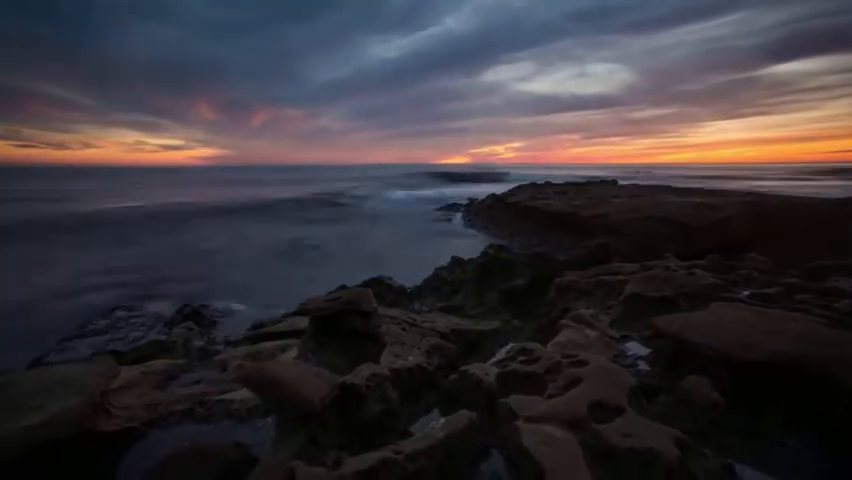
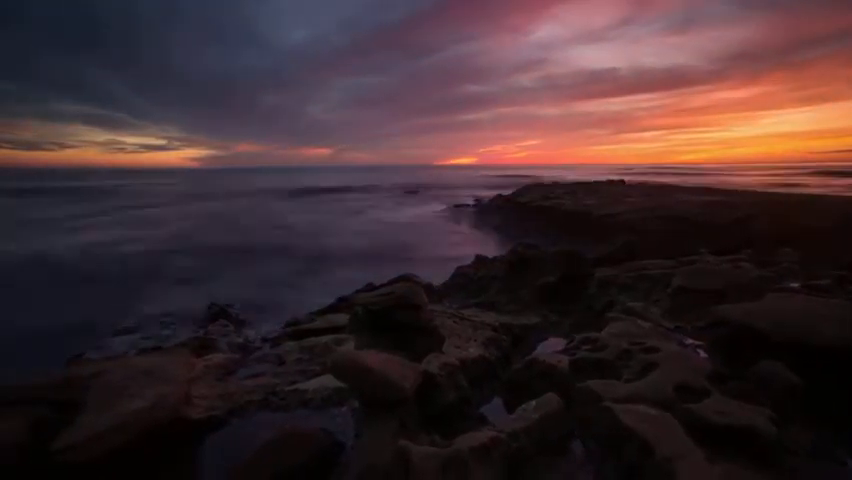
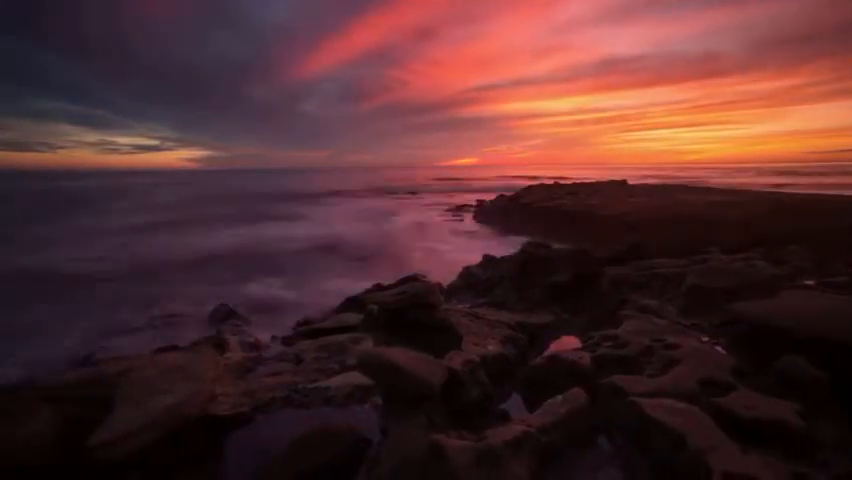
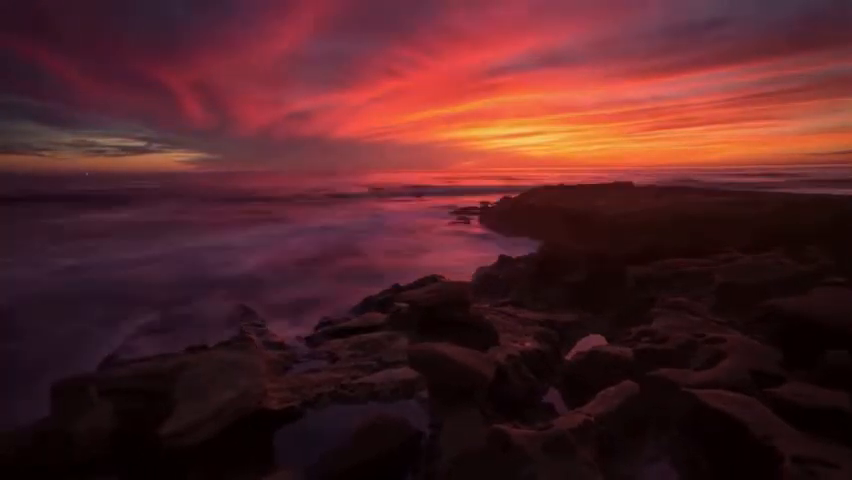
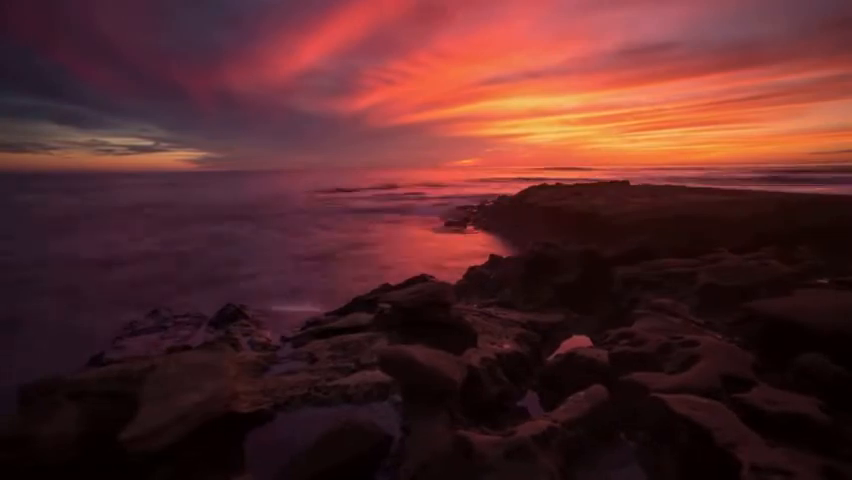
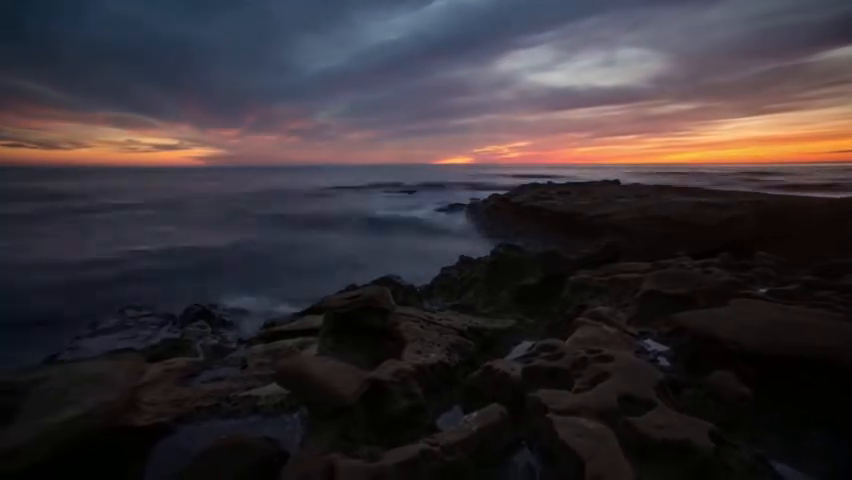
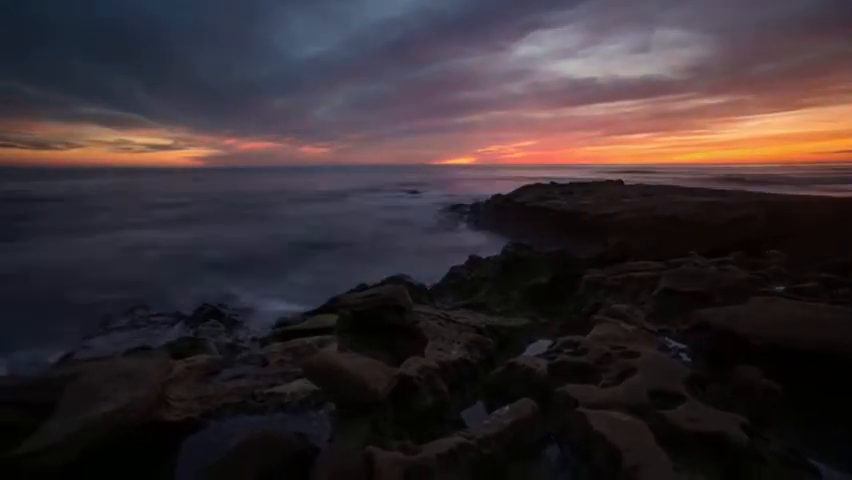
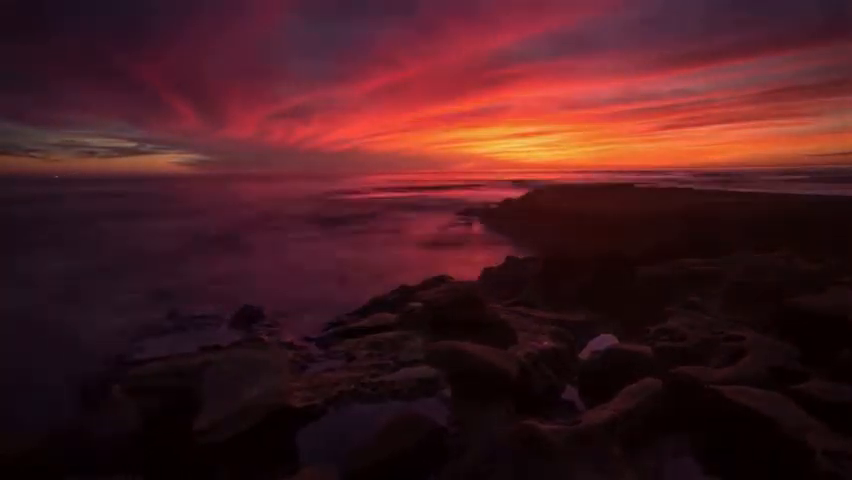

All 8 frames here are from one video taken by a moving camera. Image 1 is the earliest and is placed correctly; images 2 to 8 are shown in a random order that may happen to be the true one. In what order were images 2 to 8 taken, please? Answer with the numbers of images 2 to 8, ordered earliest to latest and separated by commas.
6, 7, 2, 3, 5, 4, 8
